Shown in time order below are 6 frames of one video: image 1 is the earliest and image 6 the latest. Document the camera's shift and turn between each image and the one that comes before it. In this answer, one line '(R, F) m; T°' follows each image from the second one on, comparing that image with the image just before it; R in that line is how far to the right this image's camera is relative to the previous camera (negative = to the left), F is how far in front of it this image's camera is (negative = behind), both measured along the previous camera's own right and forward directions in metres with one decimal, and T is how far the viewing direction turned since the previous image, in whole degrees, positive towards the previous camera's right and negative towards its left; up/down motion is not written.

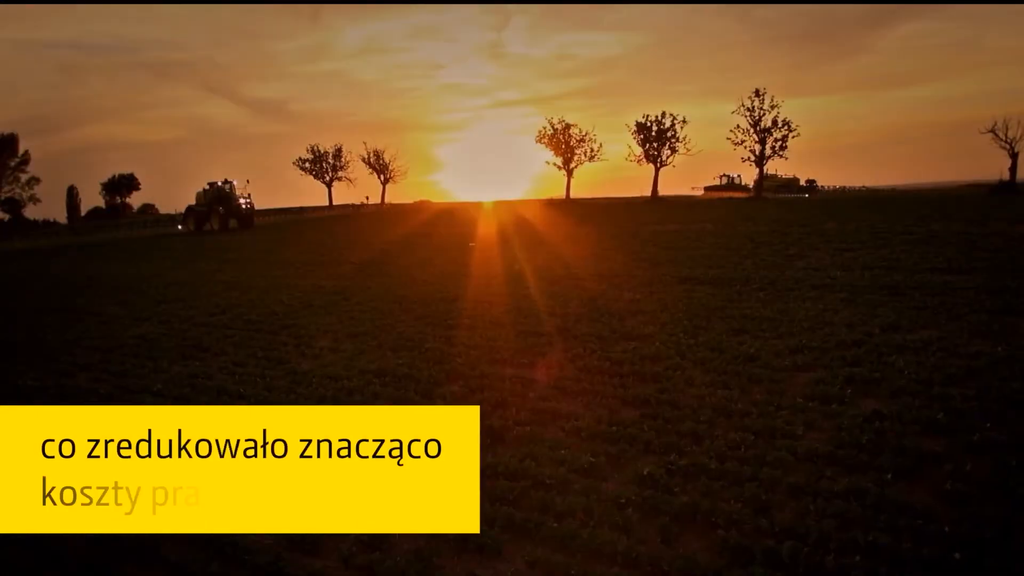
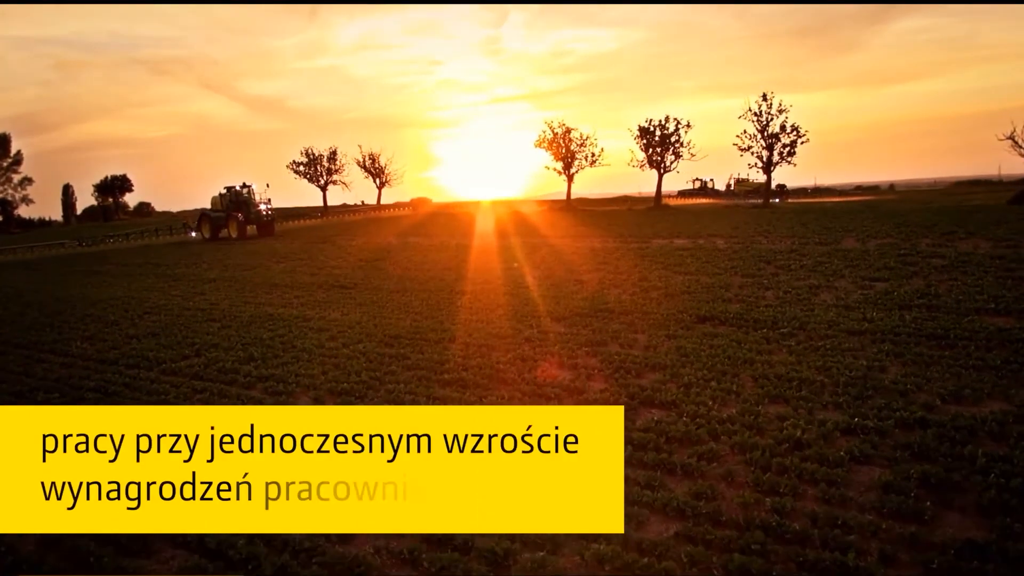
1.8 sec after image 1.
(-0.1, +1.3) m; 0°
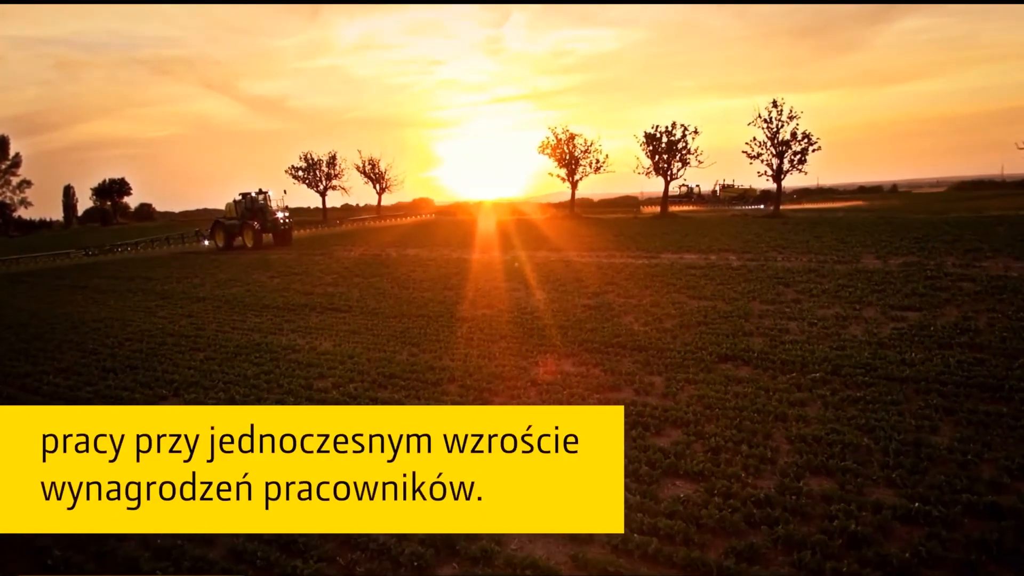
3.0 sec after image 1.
(0.0, +1.0) m; 0°
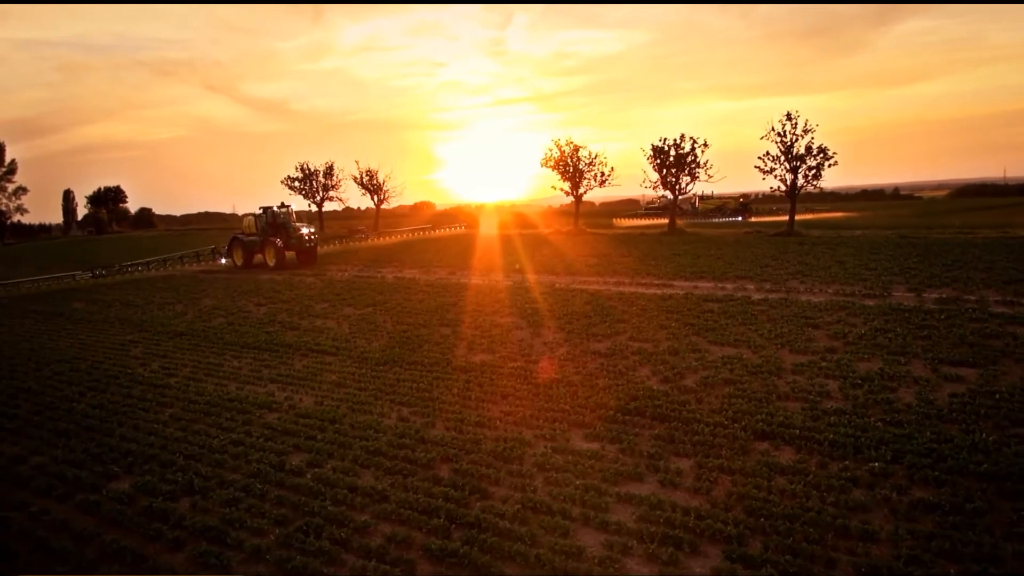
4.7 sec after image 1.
(0.0, +1.6) m; 0°
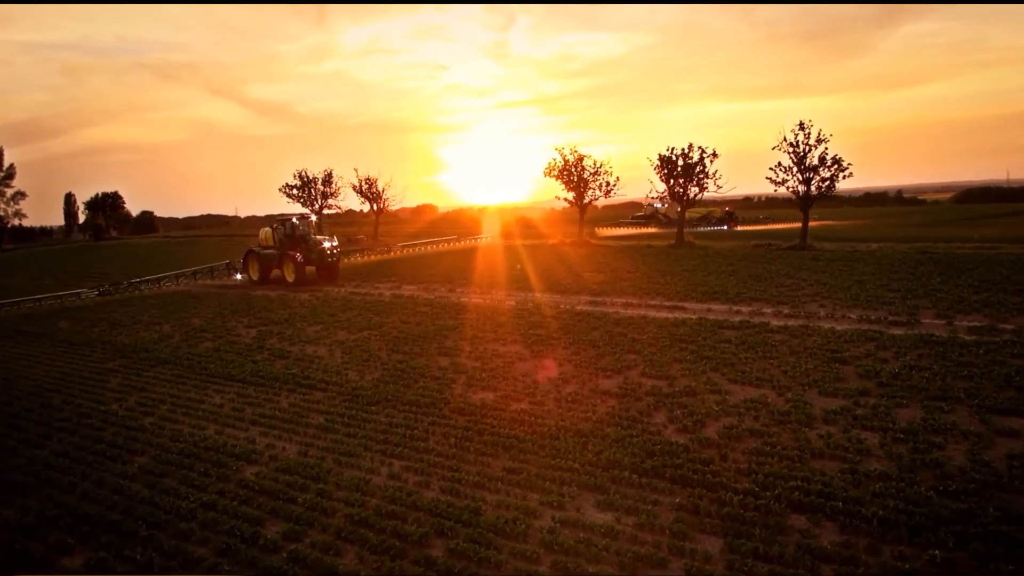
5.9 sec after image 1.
(0.0, +1.2) m; 0°
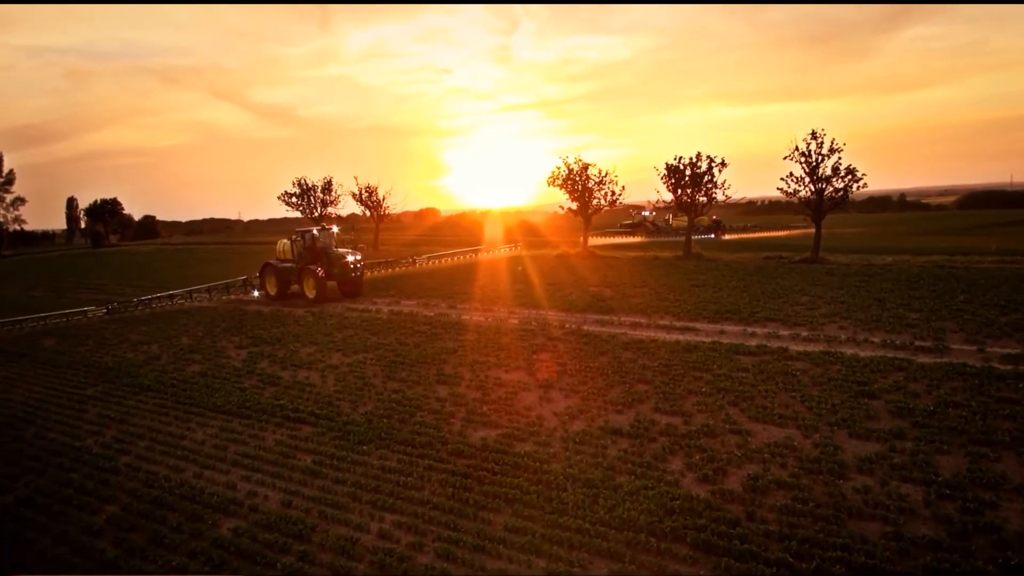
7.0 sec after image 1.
(0.0, +1.1) m; 0°
